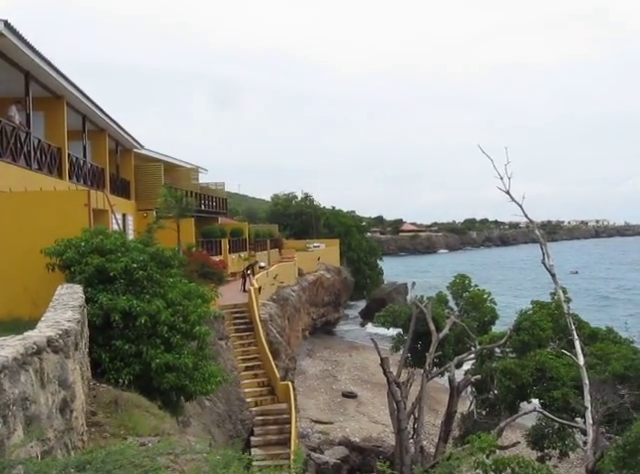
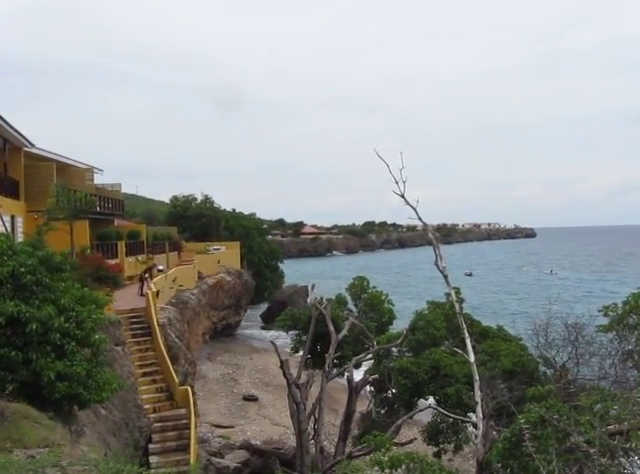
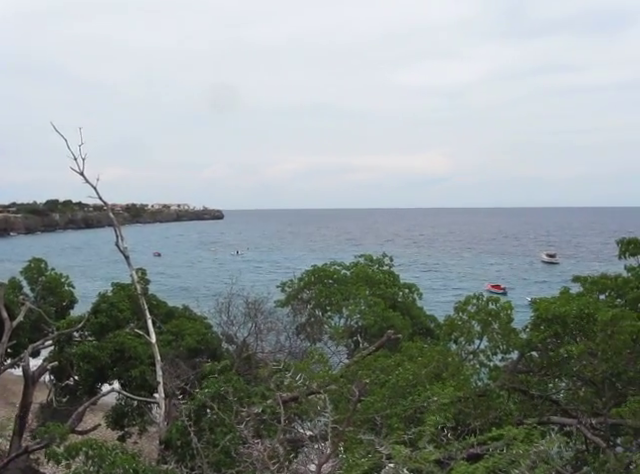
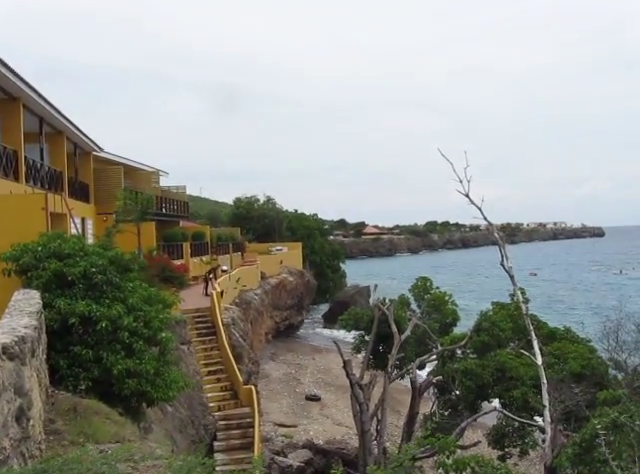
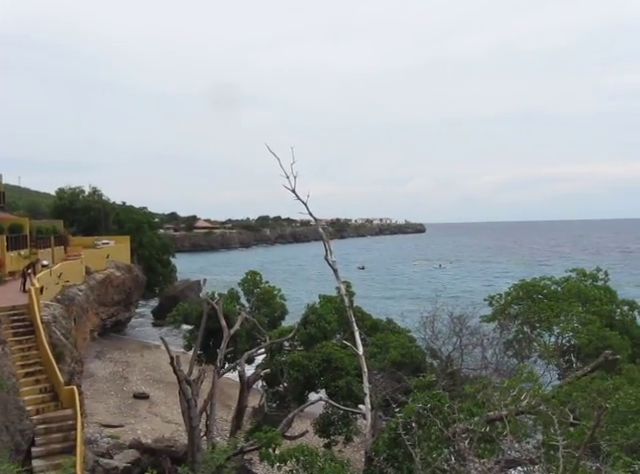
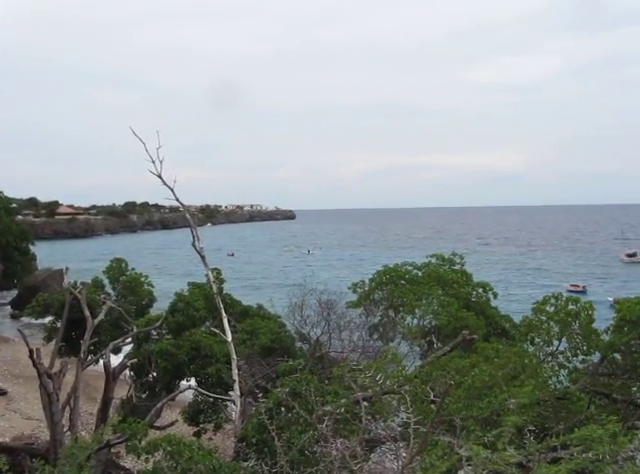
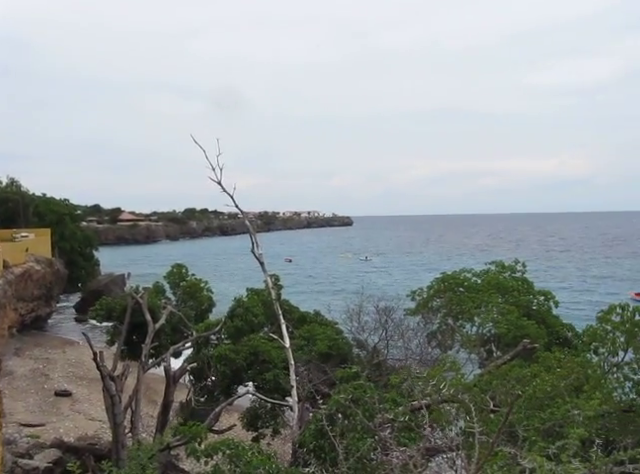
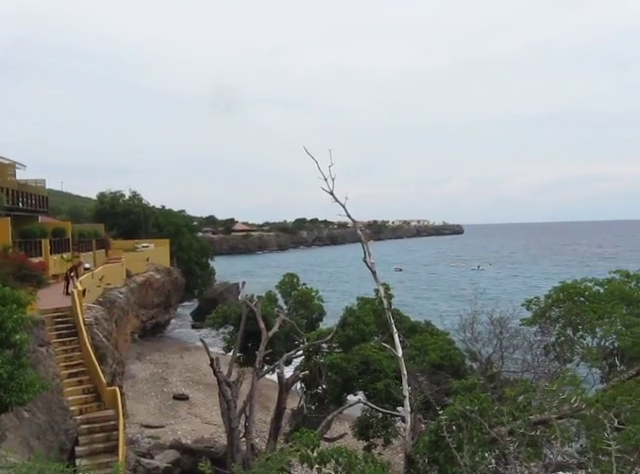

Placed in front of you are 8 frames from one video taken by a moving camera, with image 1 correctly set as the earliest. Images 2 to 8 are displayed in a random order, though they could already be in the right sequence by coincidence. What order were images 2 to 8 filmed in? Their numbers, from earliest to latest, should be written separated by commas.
4, 2, 8, 5, 7, 6, 3
